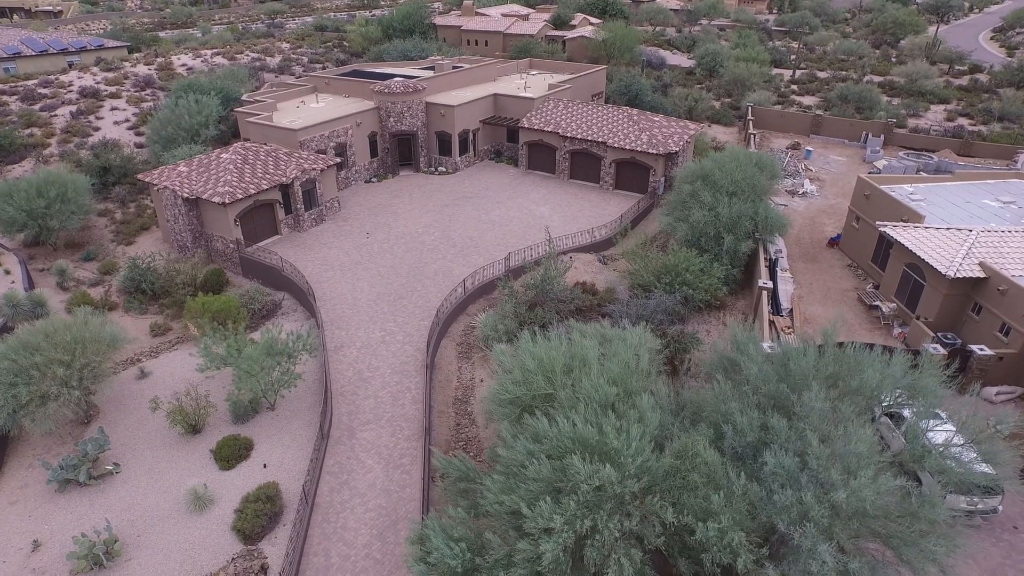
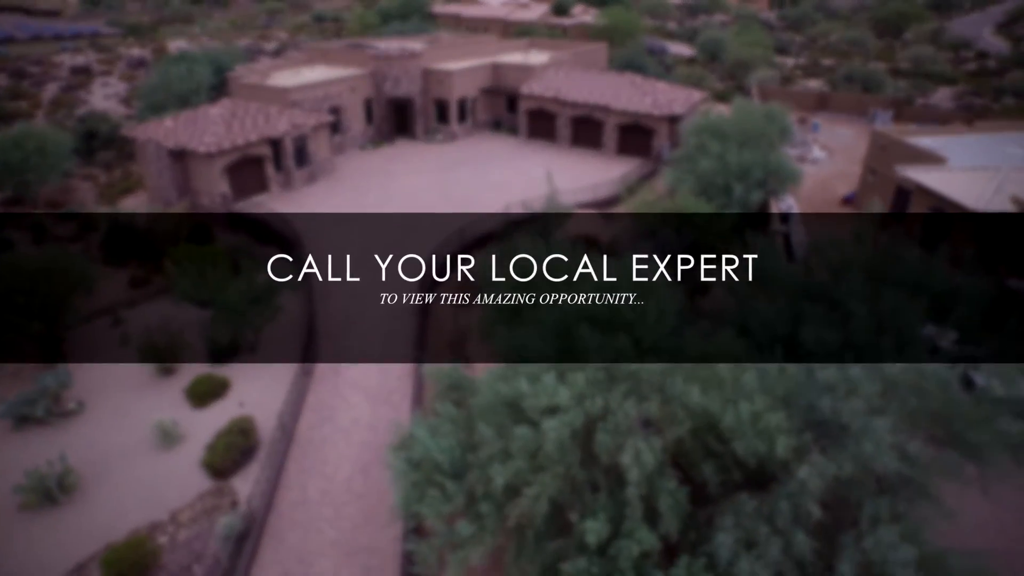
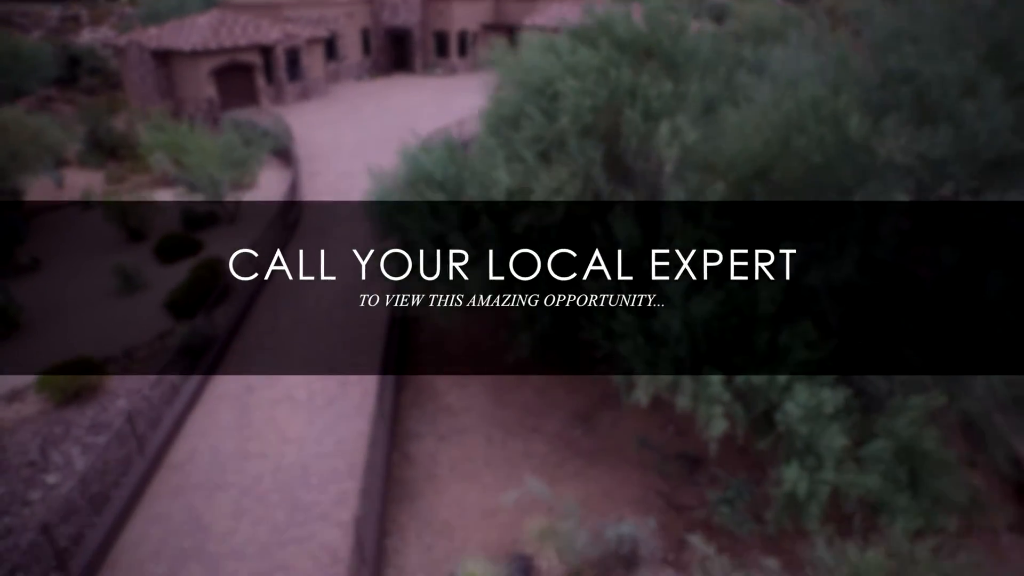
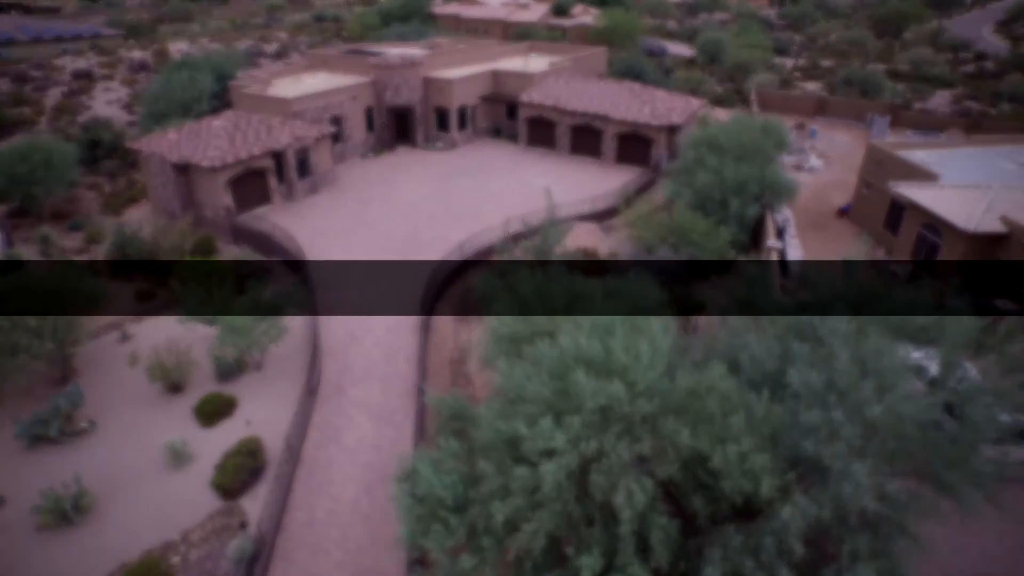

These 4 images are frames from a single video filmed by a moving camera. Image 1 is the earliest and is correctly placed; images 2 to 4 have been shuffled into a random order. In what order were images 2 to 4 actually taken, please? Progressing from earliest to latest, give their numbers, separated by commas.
4, 2, 3
